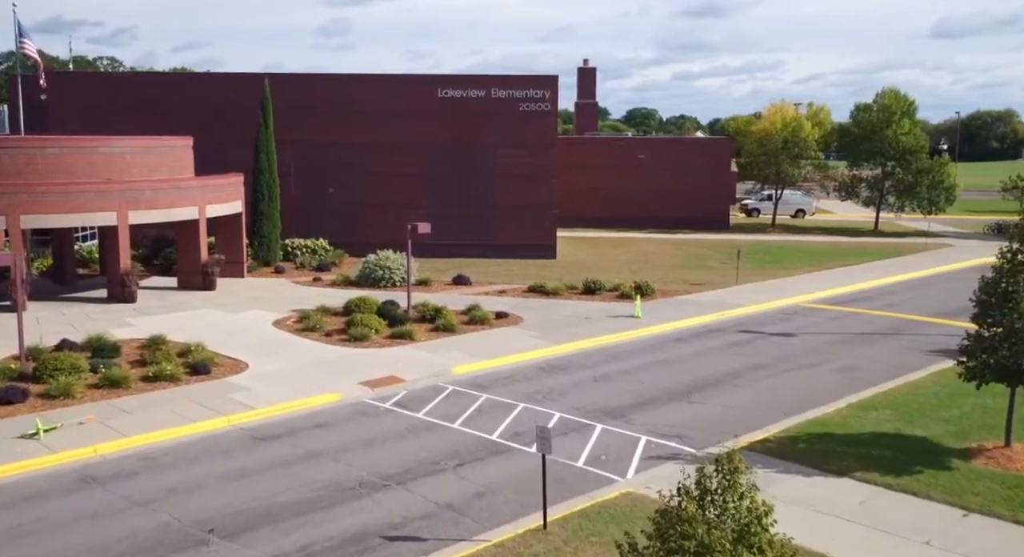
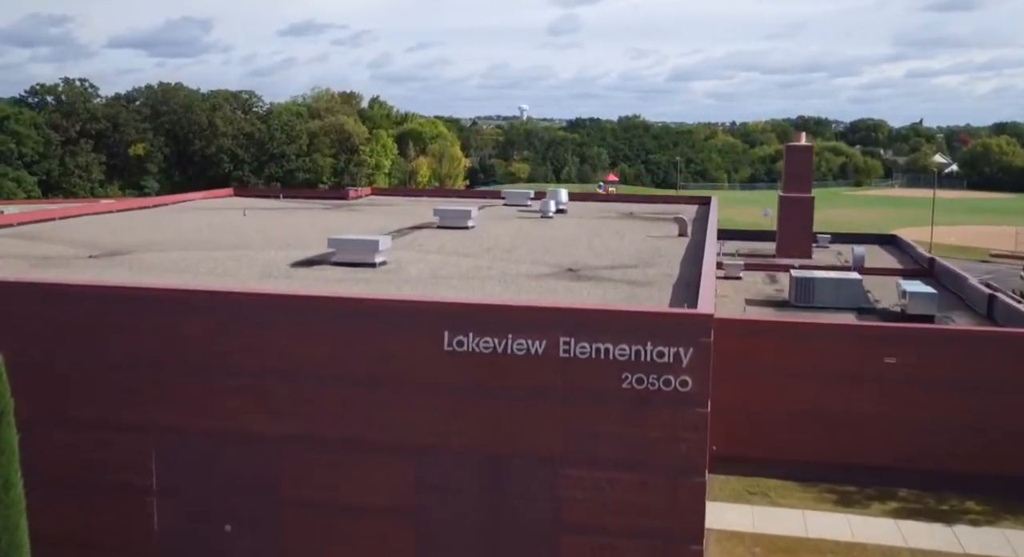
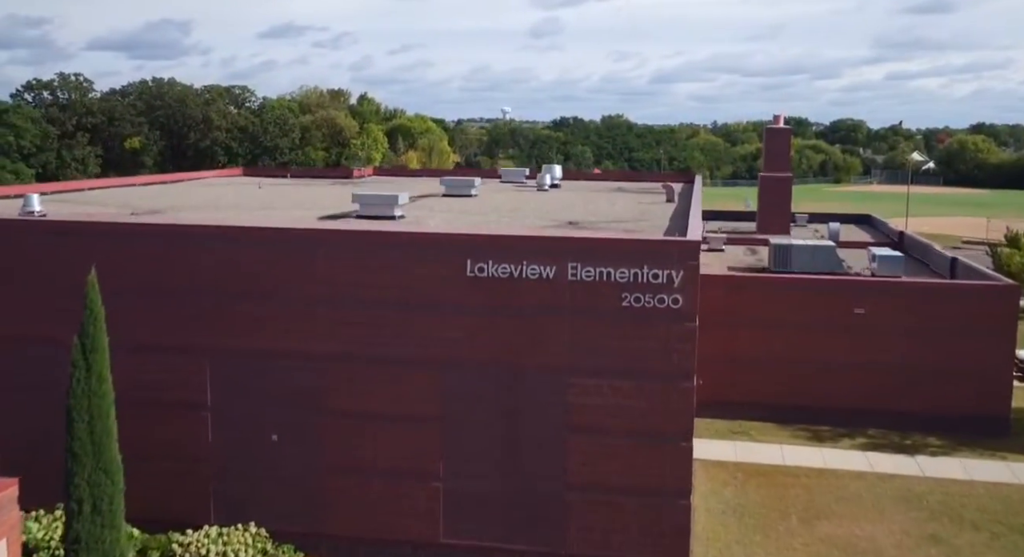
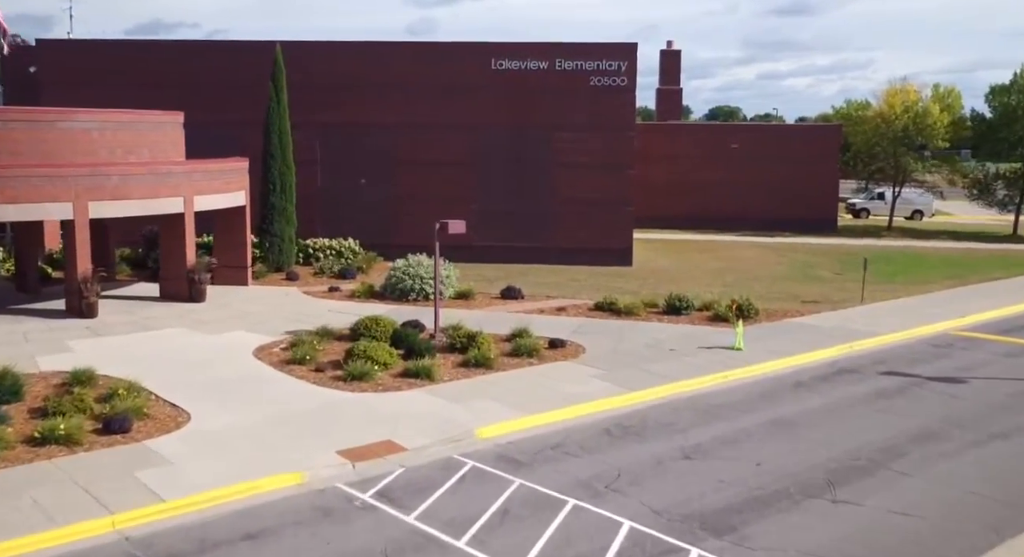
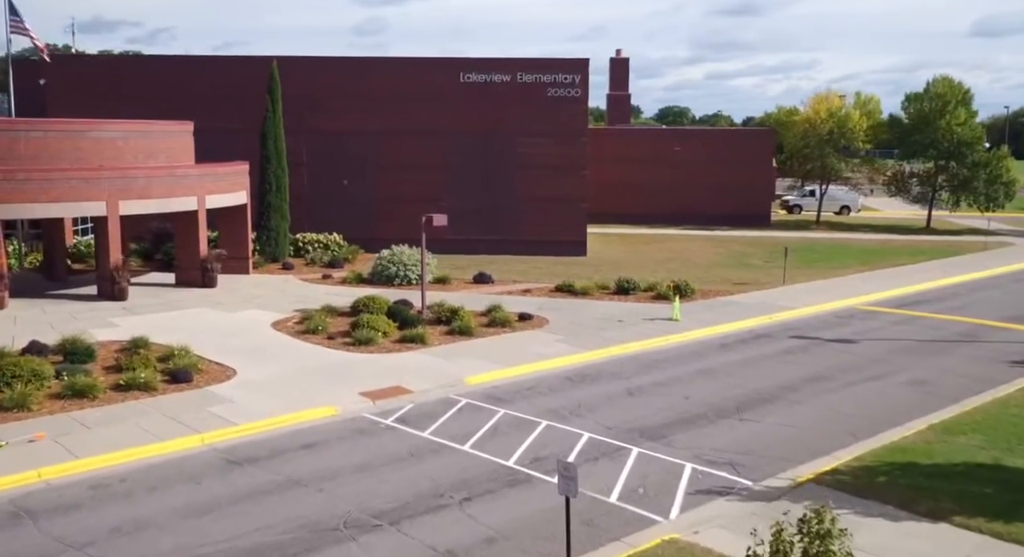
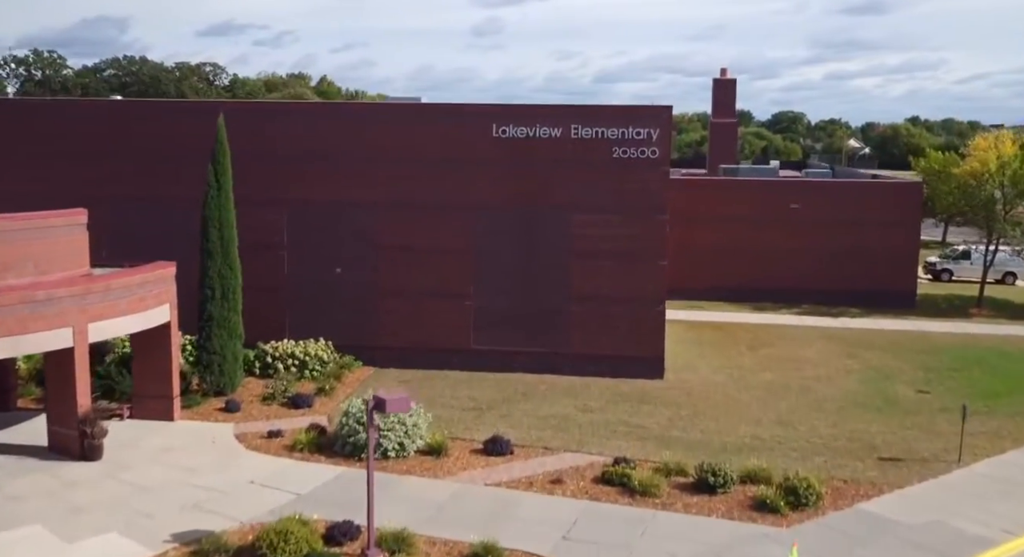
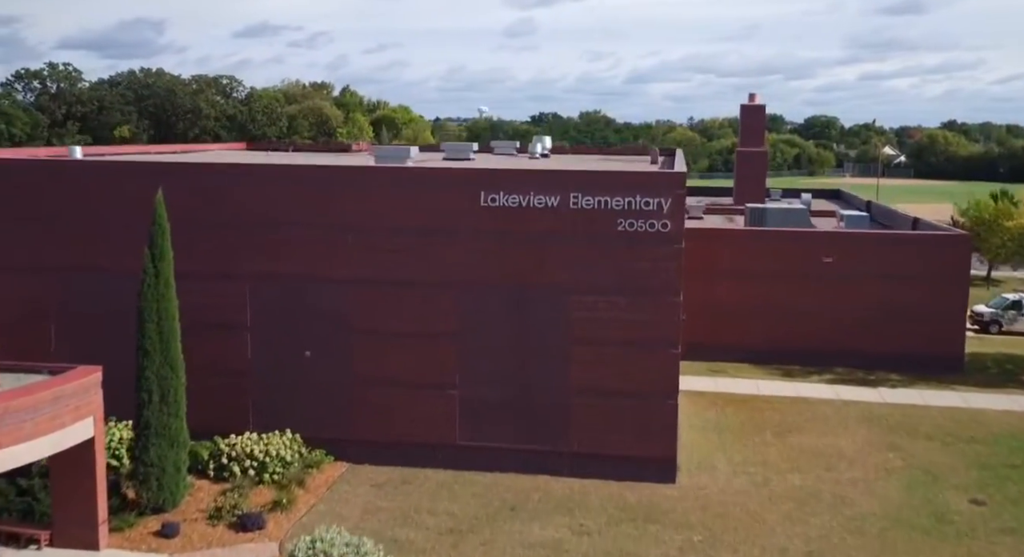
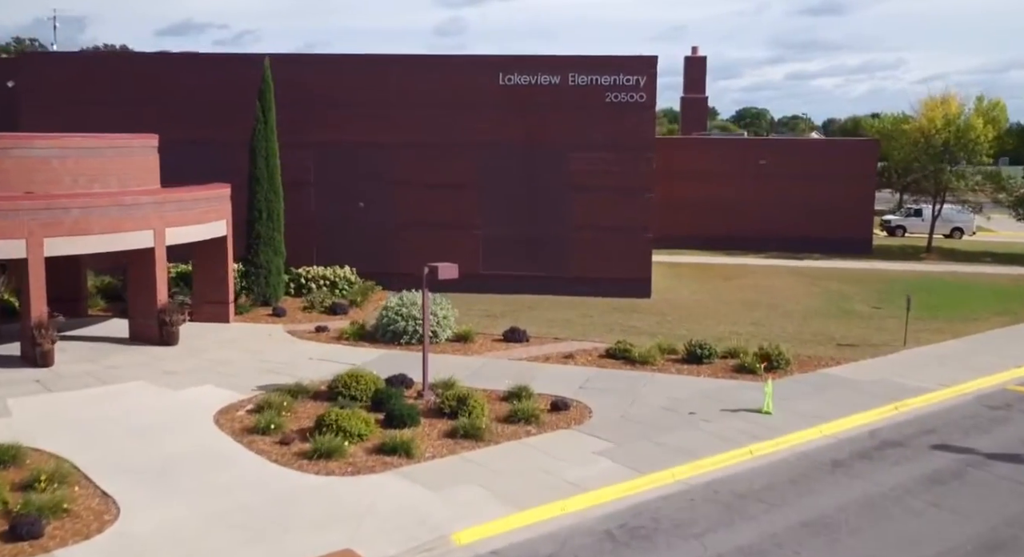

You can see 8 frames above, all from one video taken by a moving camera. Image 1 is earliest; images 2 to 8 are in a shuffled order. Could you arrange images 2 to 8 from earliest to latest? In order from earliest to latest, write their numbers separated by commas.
5, 4, 8, 6, 7, 3, 2
